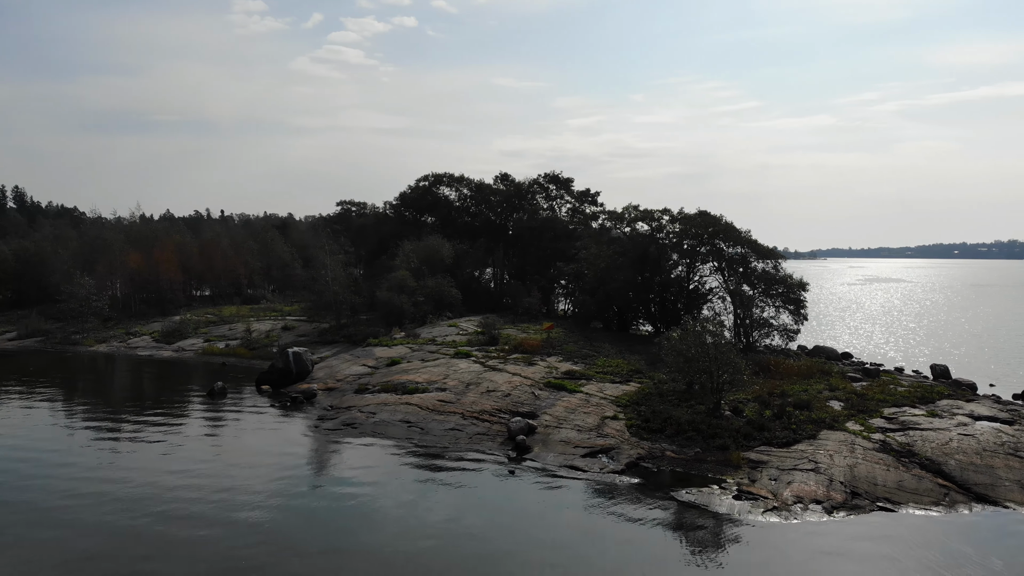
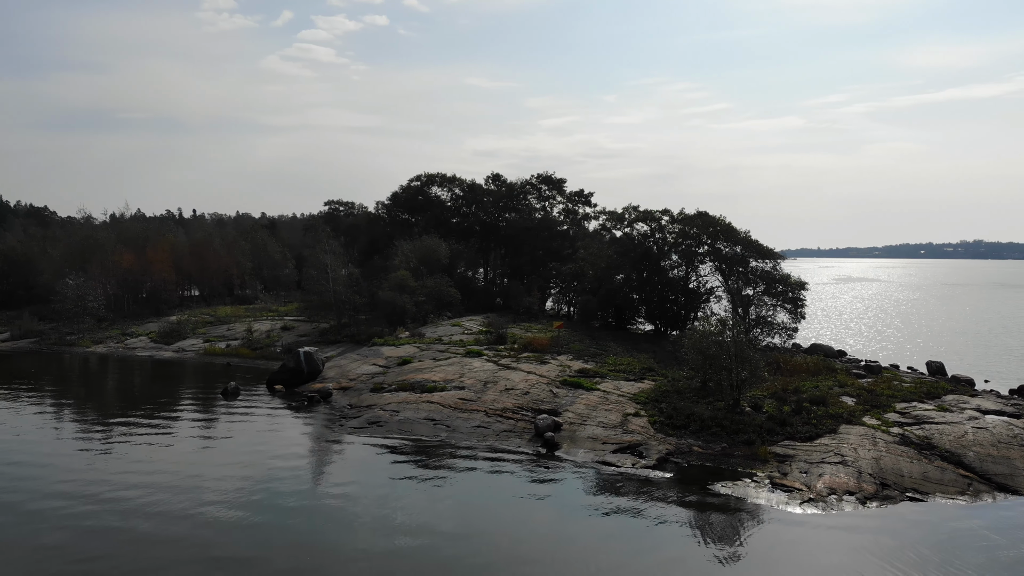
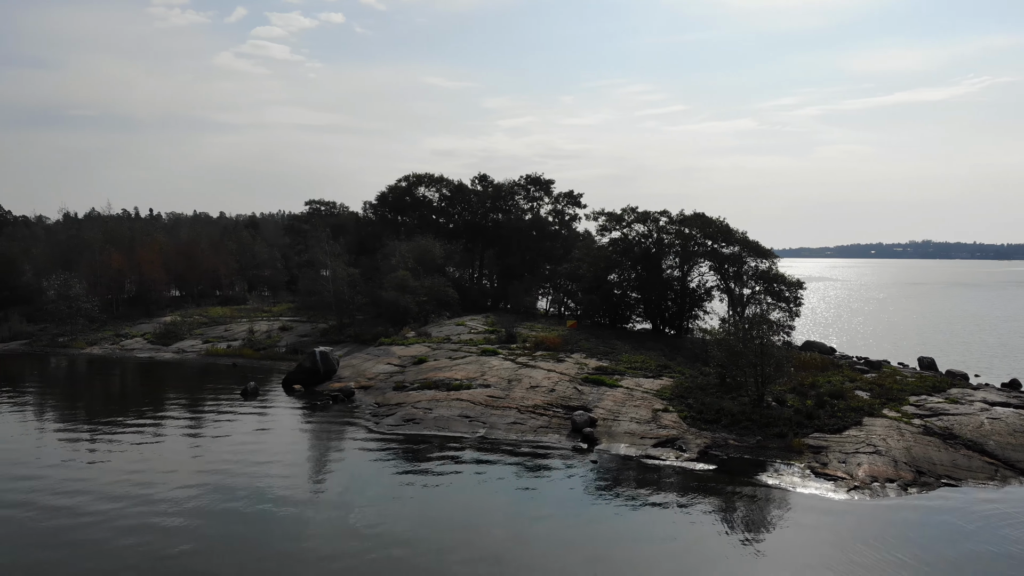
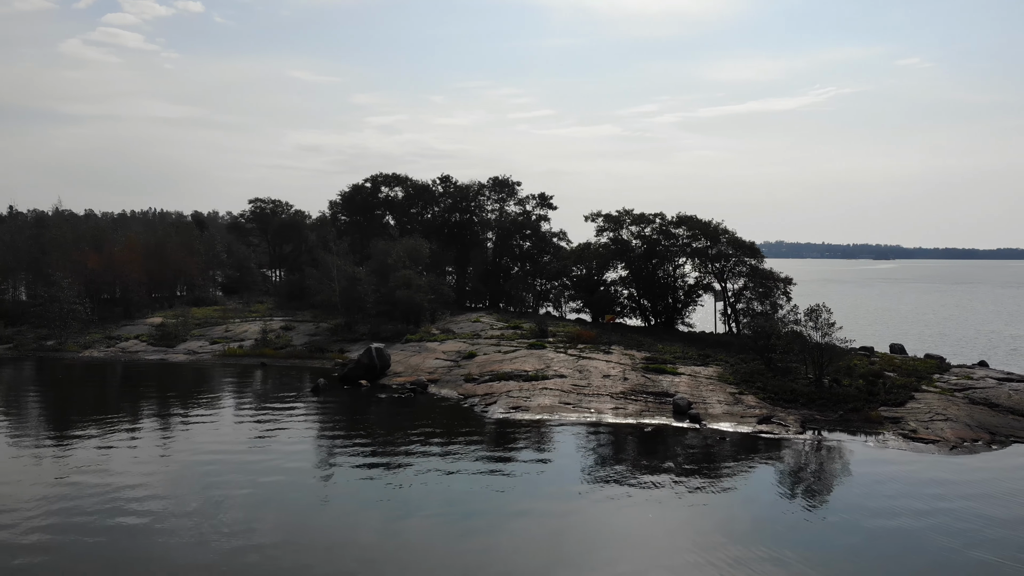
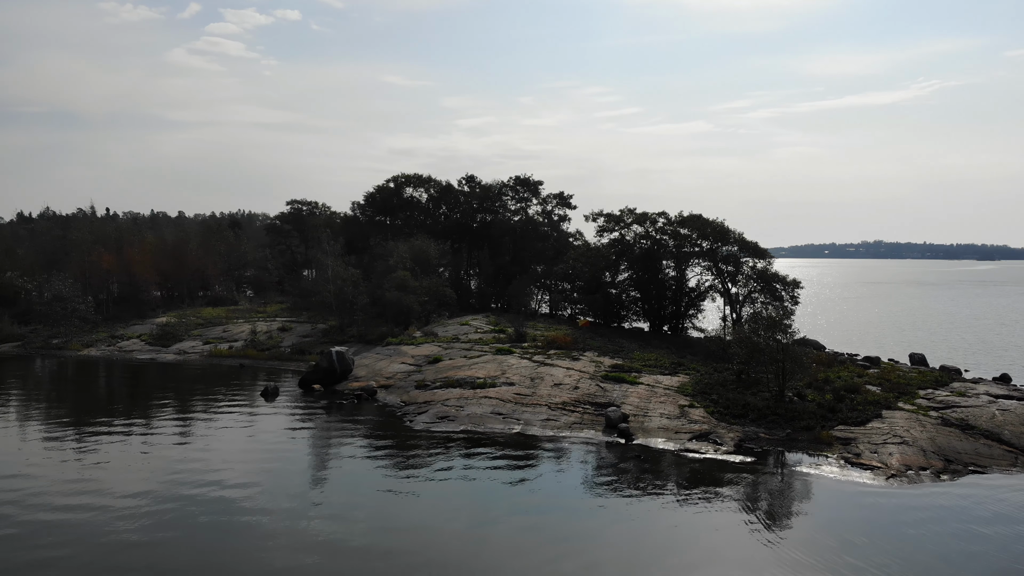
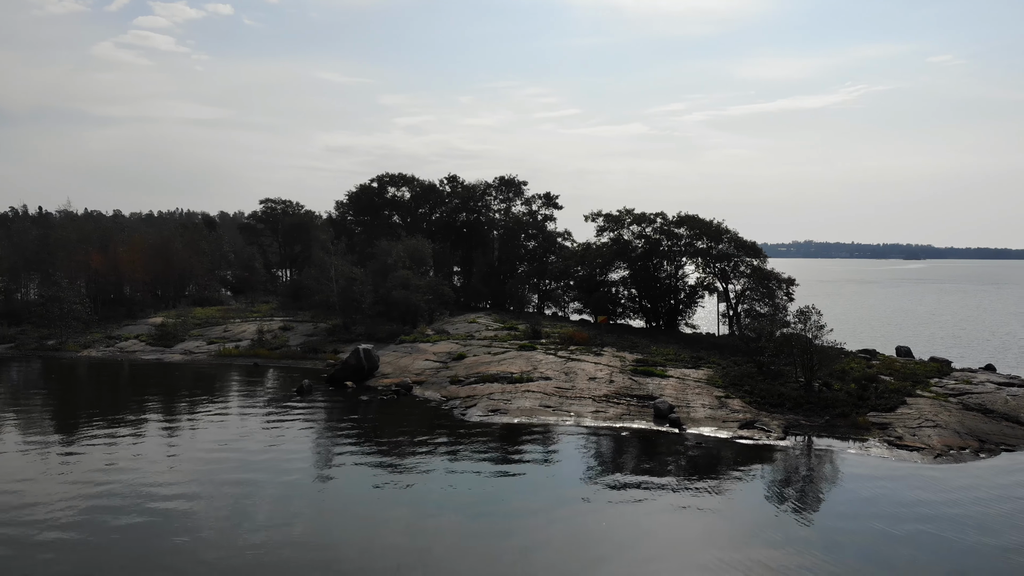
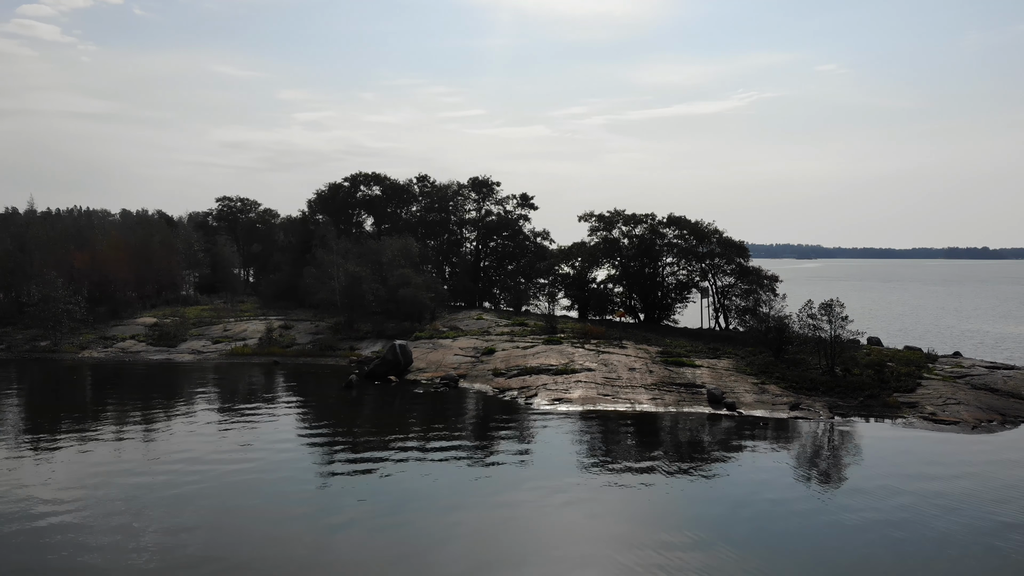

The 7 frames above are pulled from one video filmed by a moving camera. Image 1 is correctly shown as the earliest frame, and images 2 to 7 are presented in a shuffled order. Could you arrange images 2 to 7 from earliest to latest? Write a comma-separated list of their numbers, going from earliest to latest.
2, 3, 5, 6, 4, 7
